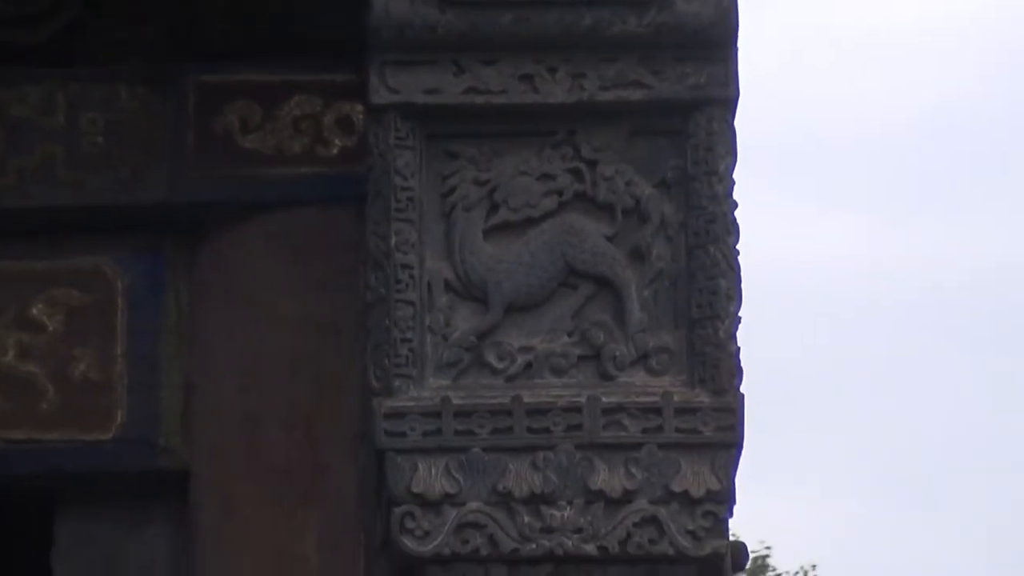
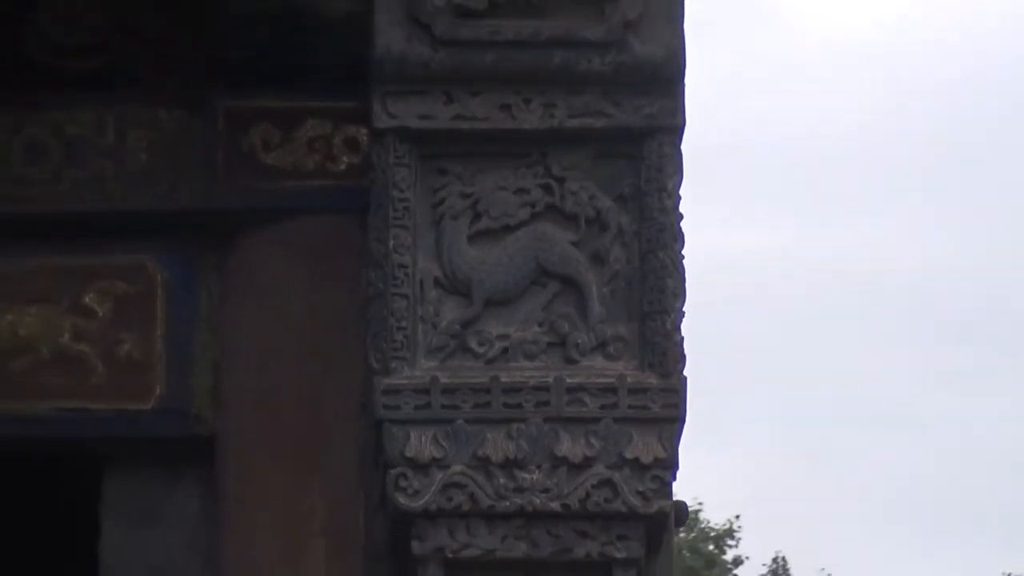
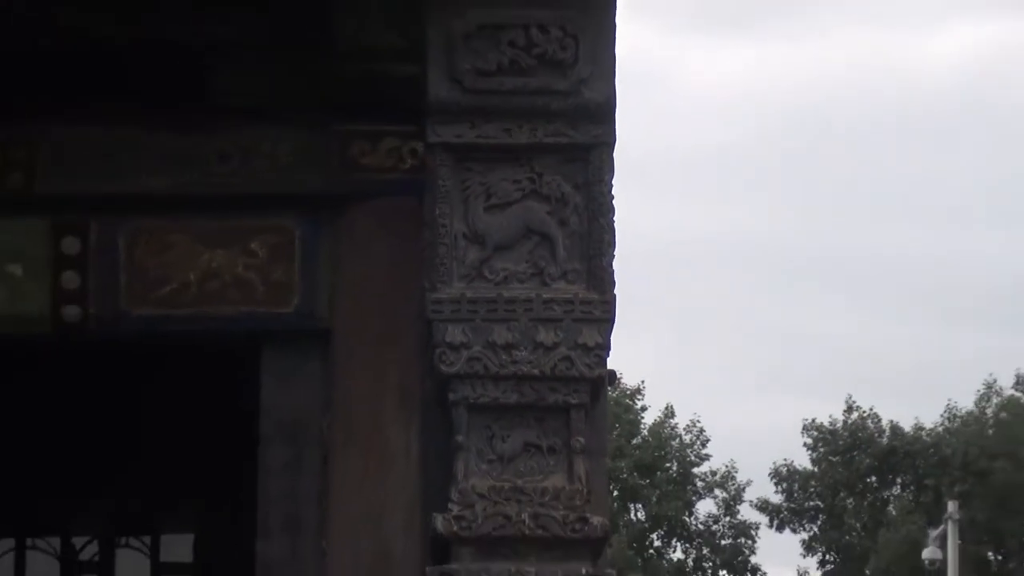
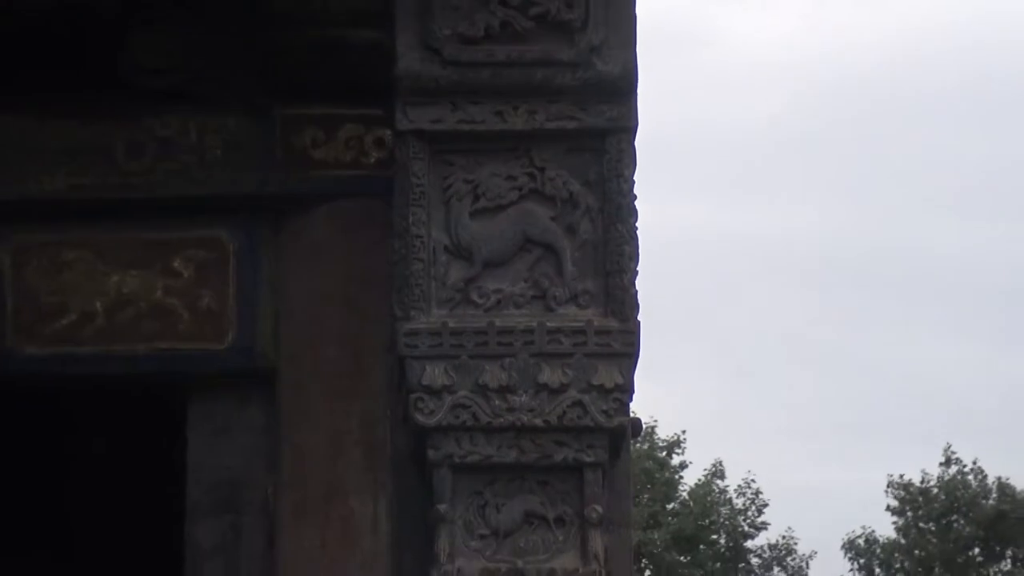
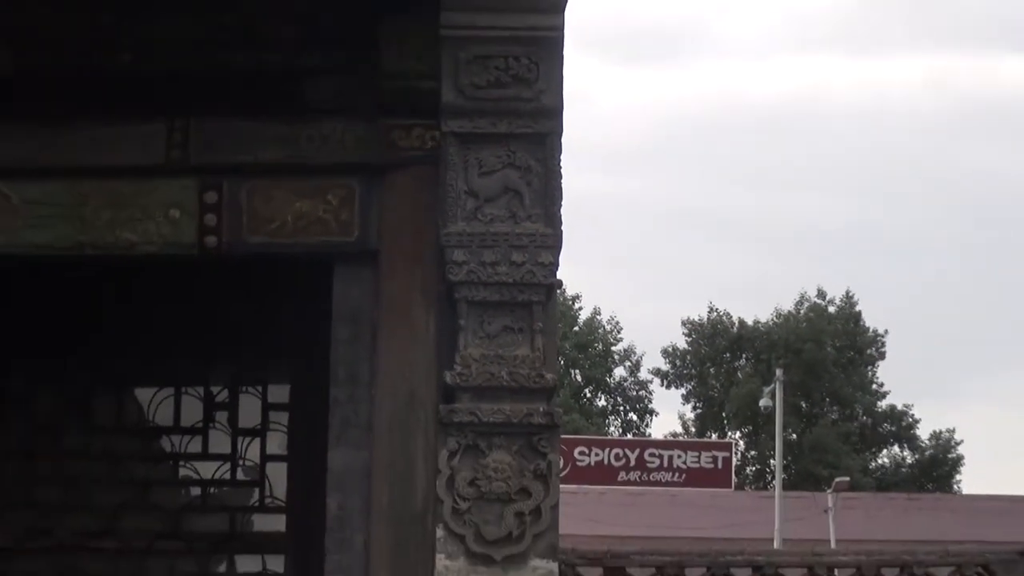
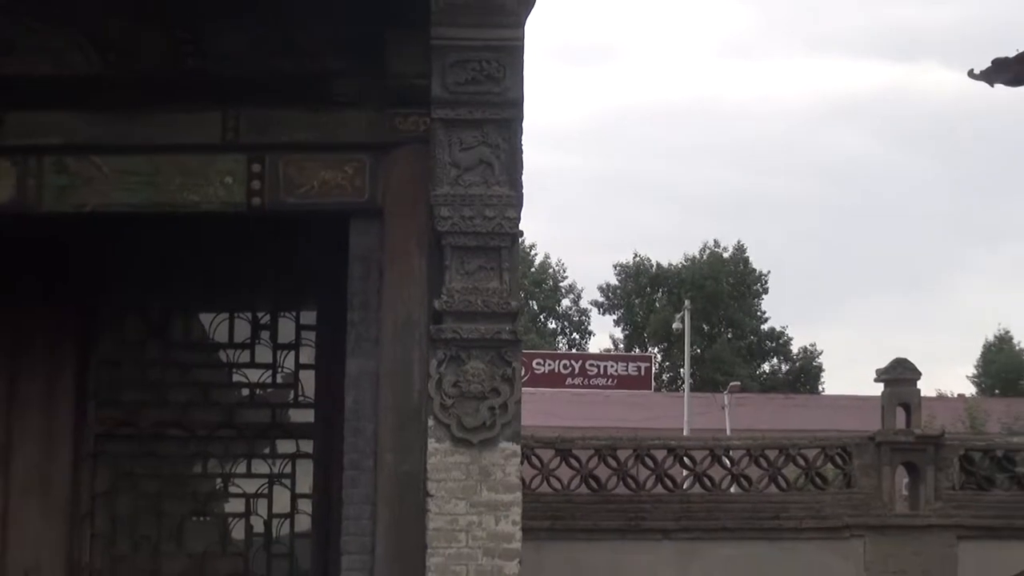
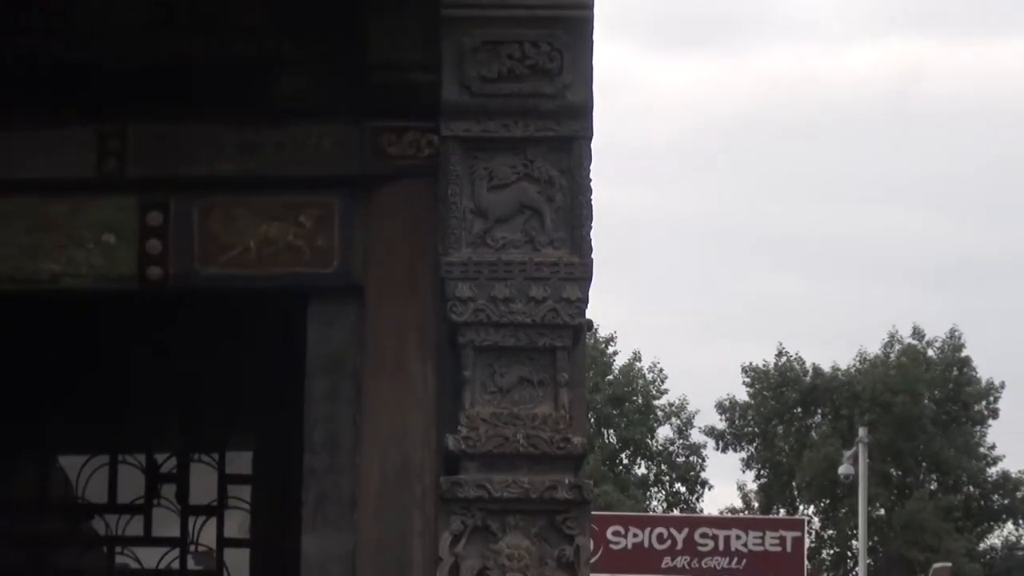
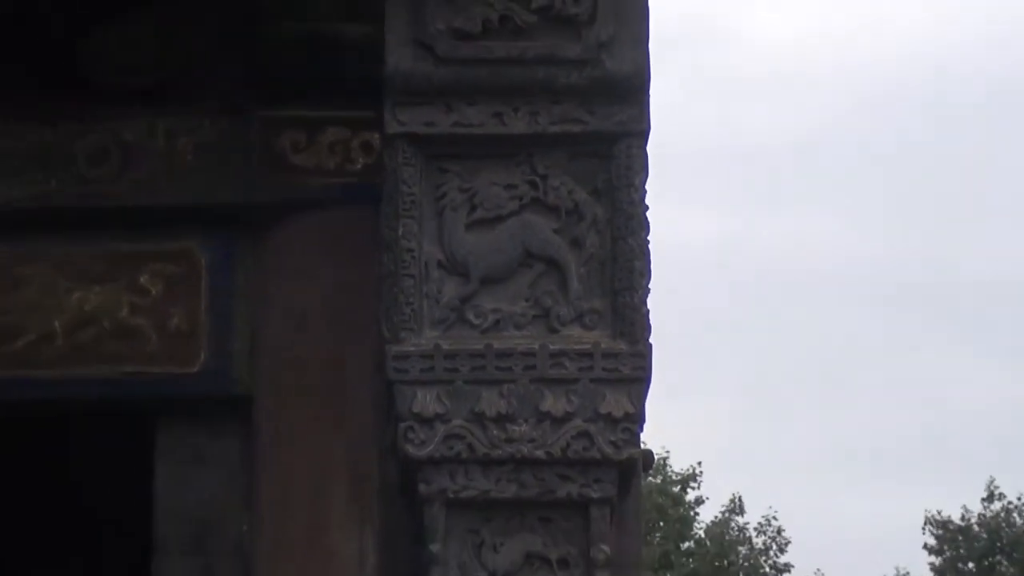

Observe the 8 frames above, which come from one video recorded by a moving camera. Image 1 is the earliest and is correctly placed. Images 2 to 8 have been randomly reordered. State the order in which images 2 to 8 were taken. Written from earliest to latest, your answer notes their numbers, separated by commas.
2, 8, 4, 3, 7, 5, 6
